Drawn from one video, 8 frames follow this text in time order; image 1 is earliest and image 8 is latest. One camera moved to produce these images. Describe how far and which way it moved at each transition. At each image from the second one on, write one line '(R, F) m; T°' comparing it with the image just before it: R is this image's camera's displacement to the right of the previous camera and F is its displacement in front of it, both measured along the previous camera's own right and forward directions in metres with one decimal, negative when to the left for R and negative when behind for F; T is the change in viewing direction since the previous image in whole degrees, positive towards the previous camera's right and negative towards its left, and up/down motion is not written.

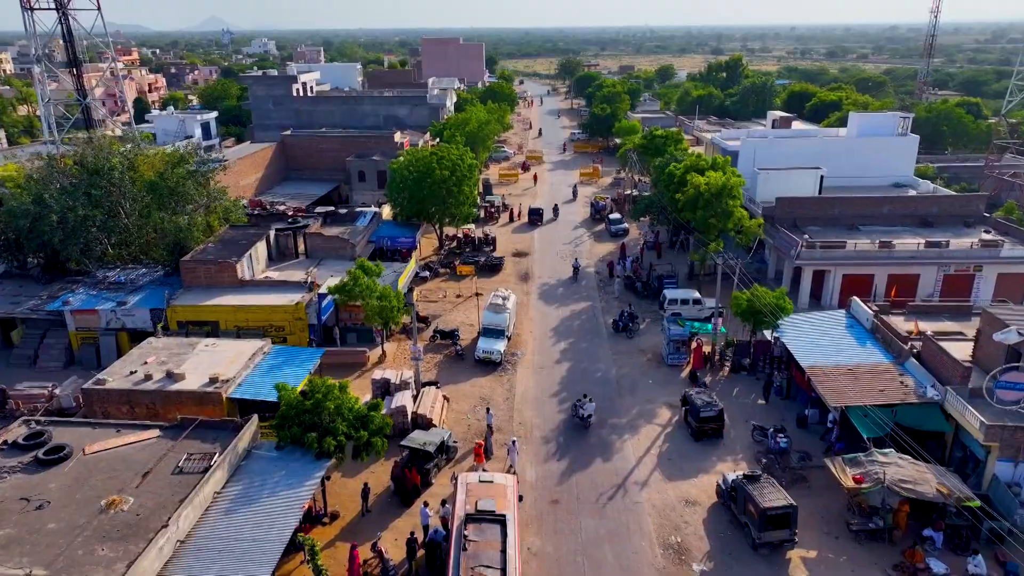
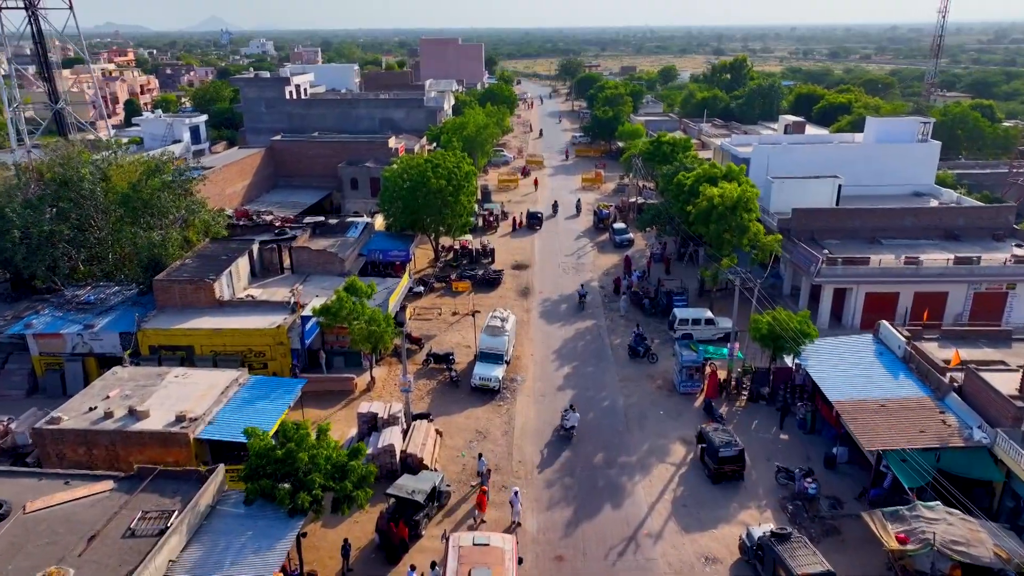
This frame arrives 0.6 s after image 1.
(0.0, +2.1) m; 0°
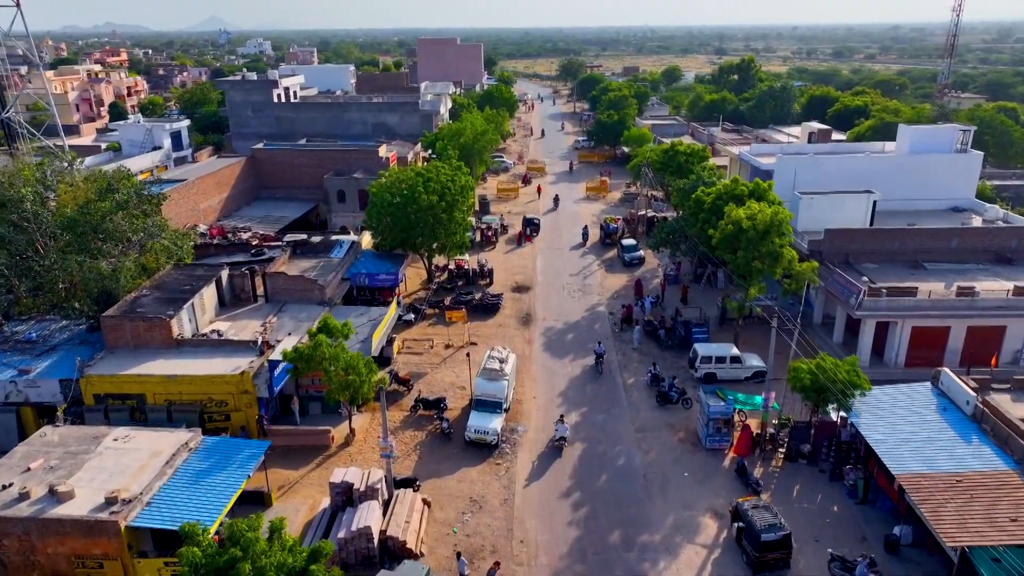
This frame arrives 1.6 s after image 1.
(0.0, +3.4) m; 0°
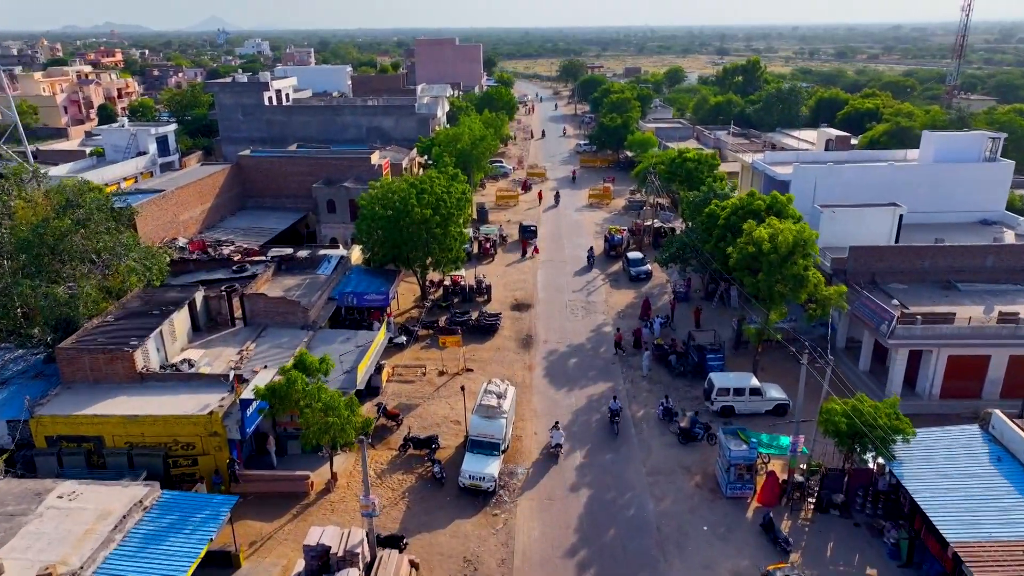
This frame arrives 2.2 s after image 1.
(0.0, +2.2) m; 0°
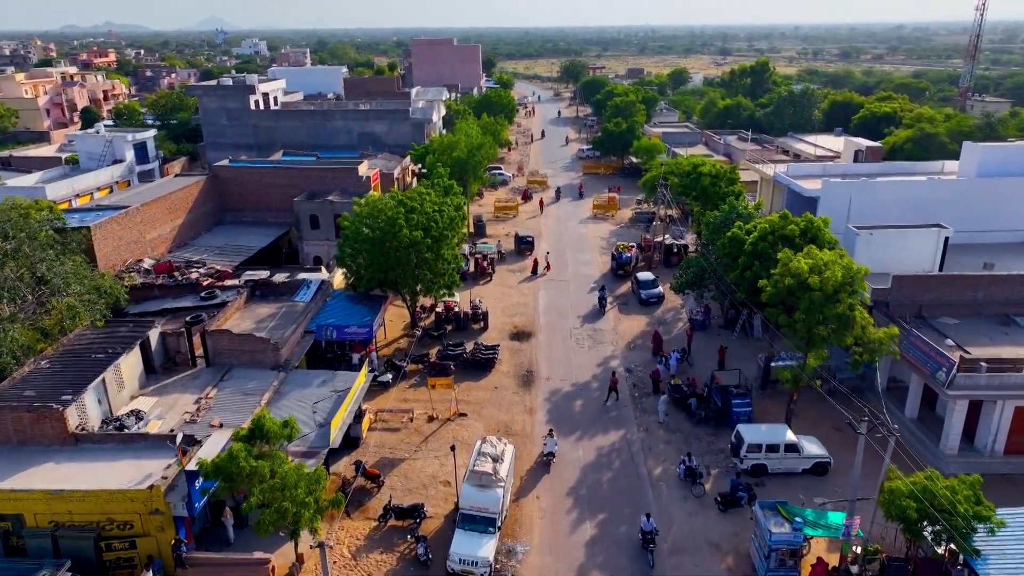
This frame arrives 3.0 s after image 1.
(0.0, +3.2) m; 0°
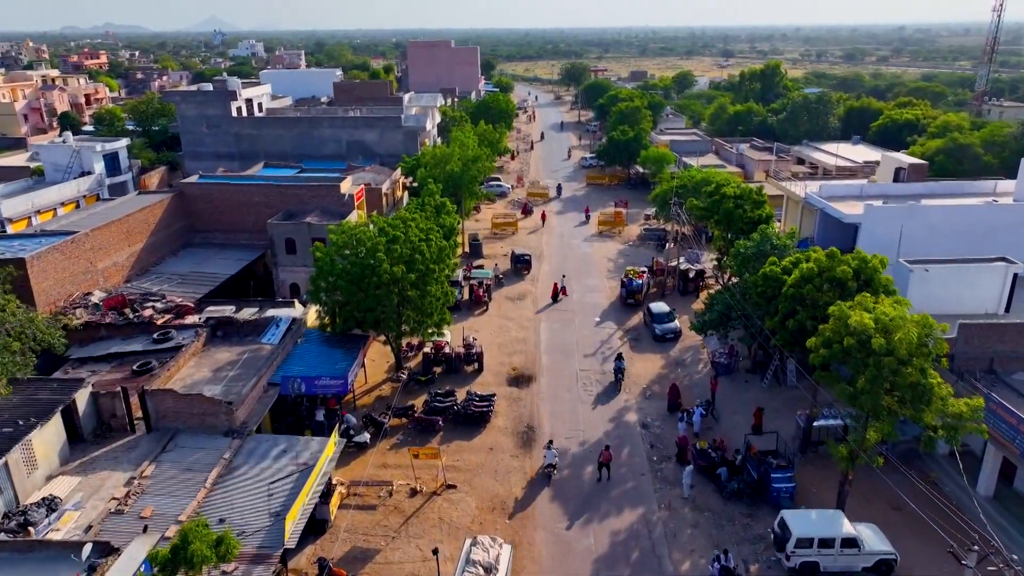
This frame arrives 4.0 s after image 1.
(+0.1, +3.7) m; 0°
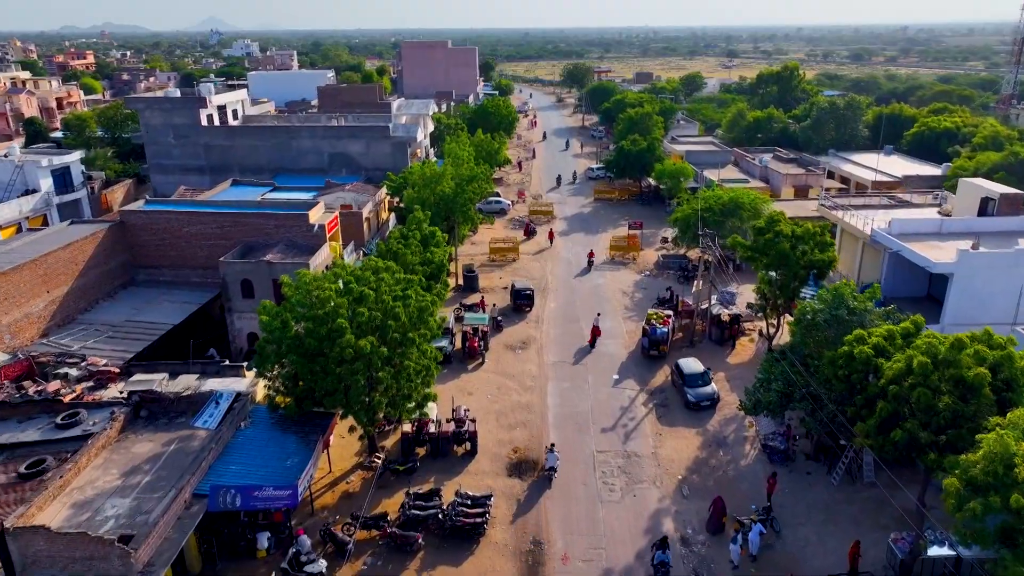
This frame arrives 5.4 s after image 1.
(0.0, +5.4) m; 0°
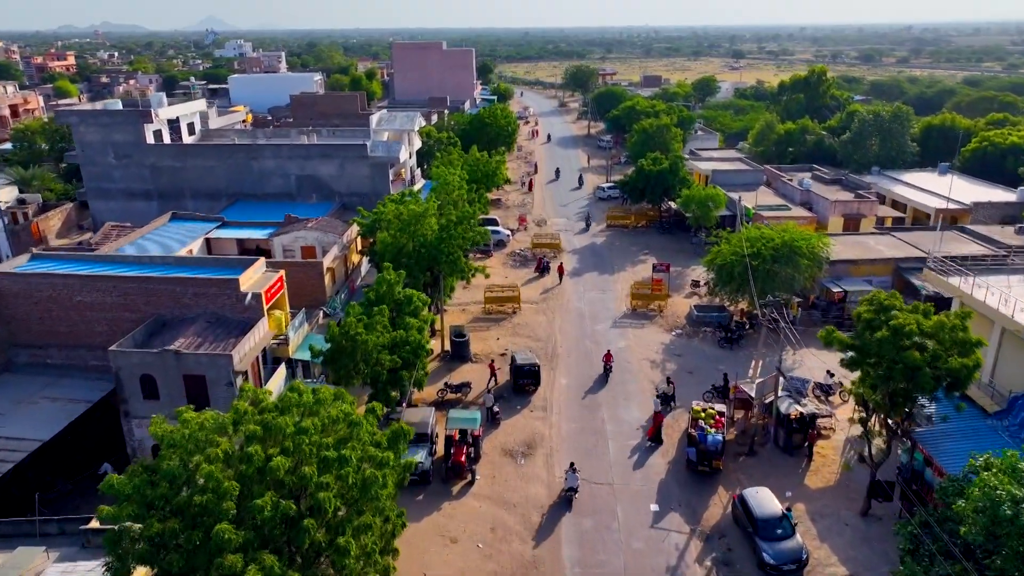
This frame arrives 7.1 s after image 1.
(0.0, +7.4) m; 0°
